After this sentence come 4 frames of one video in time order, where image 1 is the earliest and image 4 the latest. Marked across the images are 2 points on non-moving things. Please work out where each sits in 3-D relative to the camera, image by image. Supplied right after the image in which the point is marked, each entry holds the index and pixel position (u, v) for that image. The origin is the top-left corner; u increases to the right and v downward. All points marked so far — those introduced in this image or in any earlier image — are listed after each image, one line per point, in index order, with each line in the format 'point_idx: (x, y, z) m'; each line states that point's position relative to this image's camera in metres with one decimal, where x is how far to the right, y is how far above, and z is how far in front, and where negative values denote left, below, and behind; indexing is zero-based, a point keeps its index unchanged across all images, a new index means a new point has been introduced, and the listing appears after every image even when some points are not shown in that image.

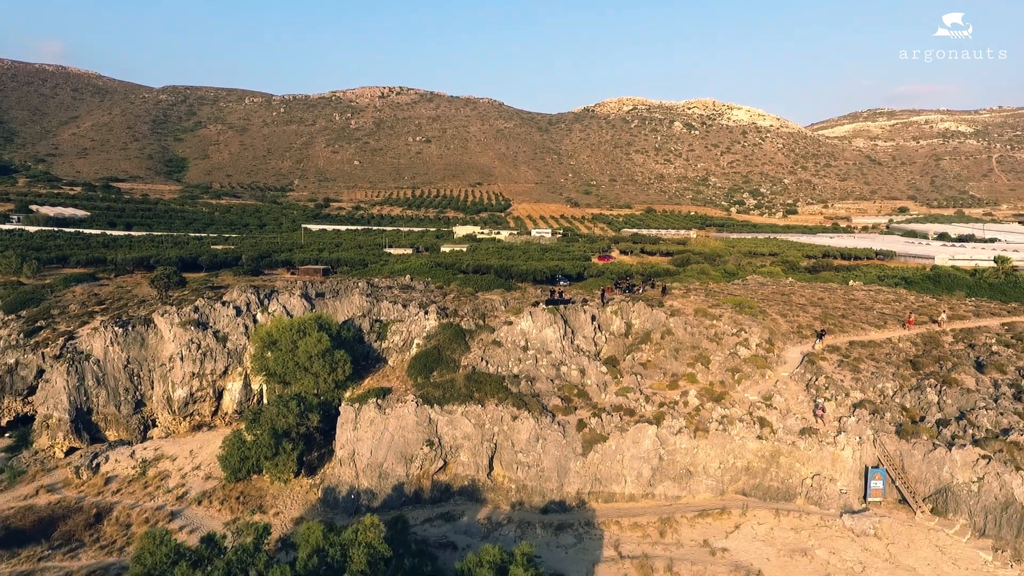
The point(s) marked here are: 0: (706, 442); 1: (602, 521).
0: (+6.2, -4.9, +20.0) m
1: (+2.8, -7.2, +19.2) m
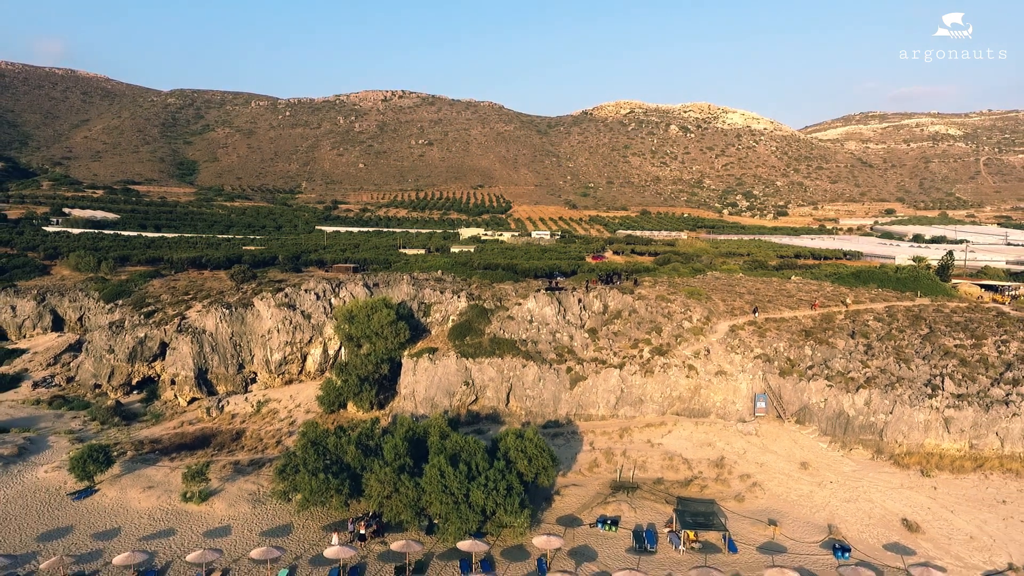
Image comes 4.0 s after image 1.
0: (+6.7, -4.4, +29.8) m
1: (+3.3, -6.7, +29.1) m
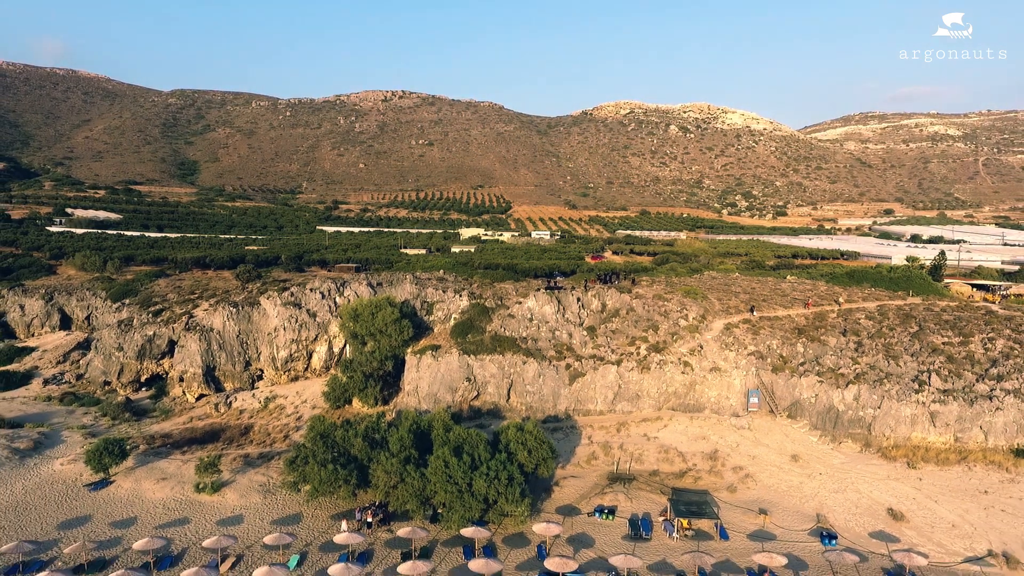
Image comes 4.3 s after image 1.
0: (+6.8, -4.3, +30.7) m
1: (+3.3, -6.6, +30.0) m
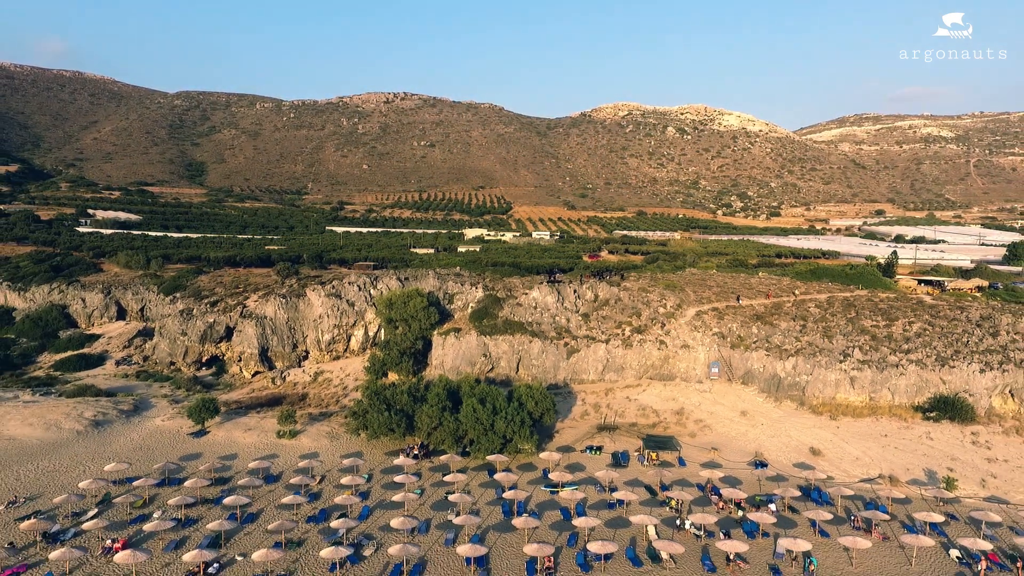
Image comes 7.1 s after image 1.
0: (+7.3, -3.9, +38.0) m
1: (+3.9, -6.2, +37.3) m
